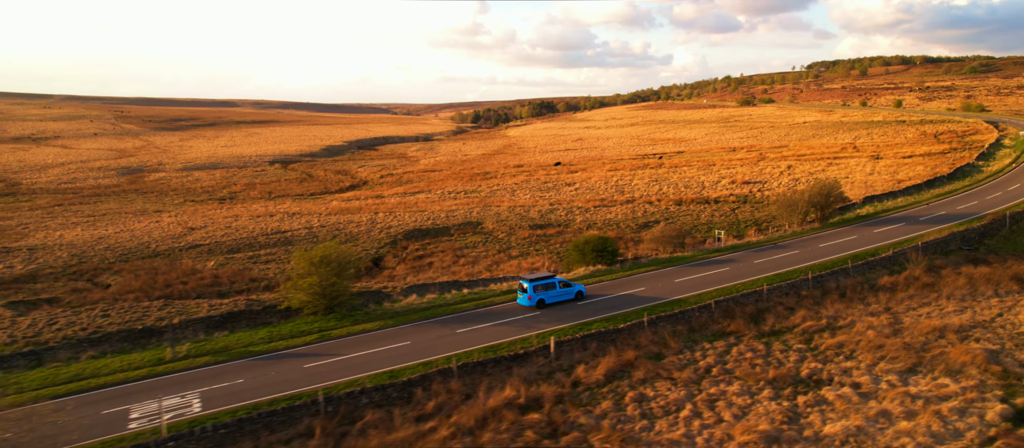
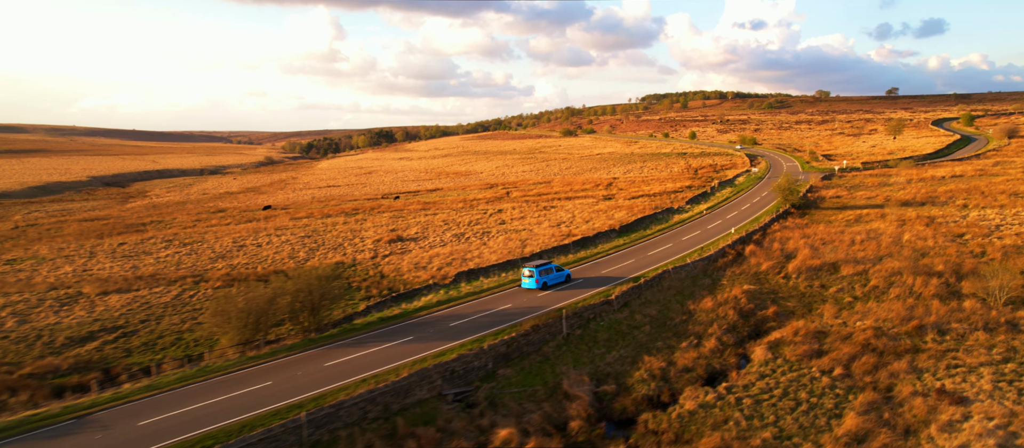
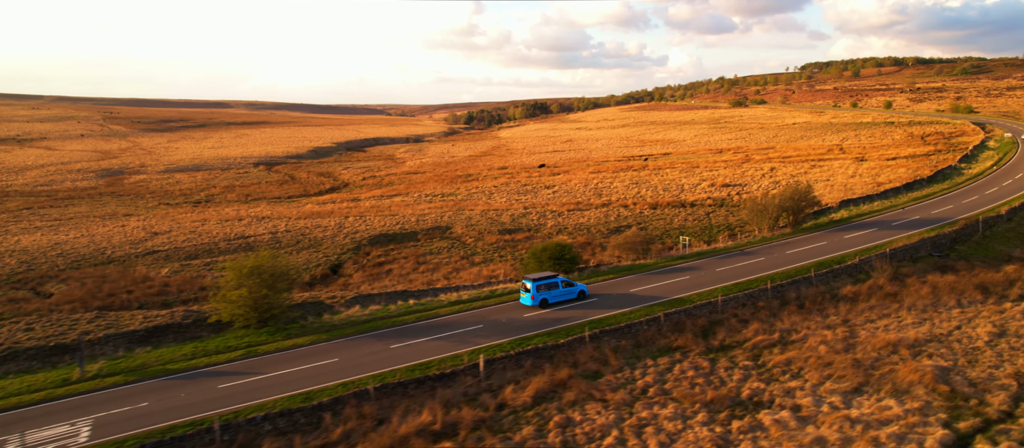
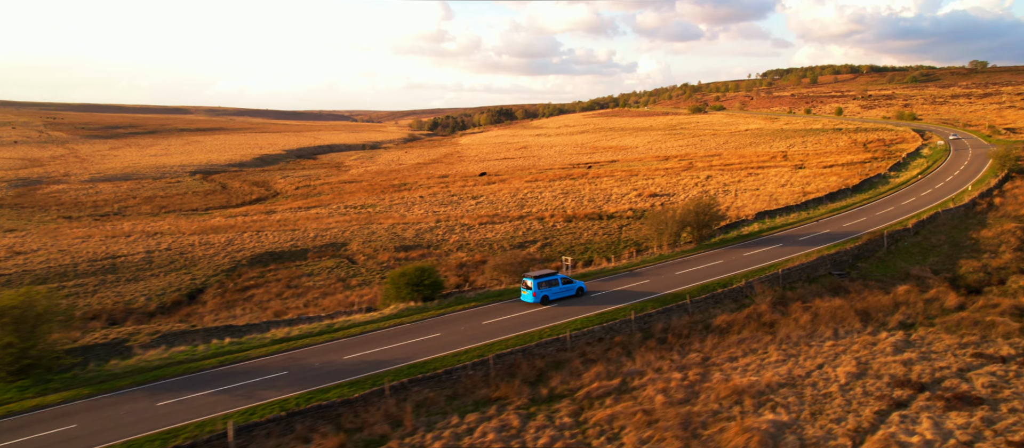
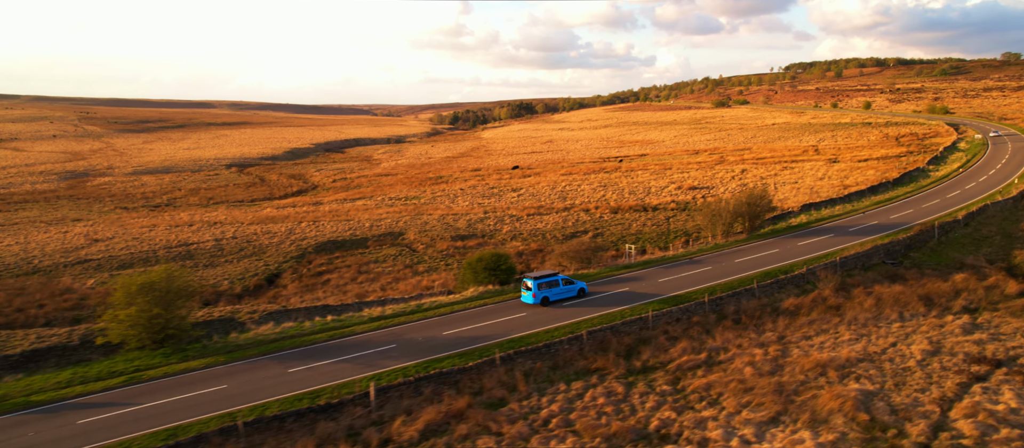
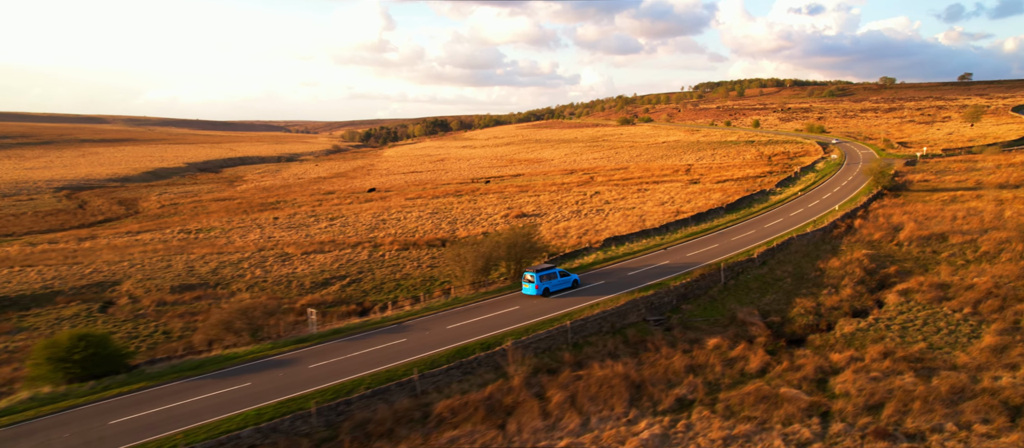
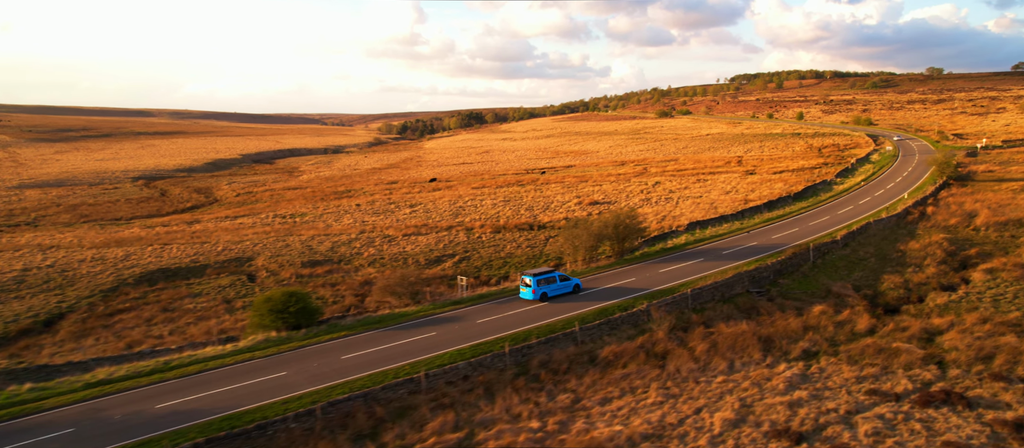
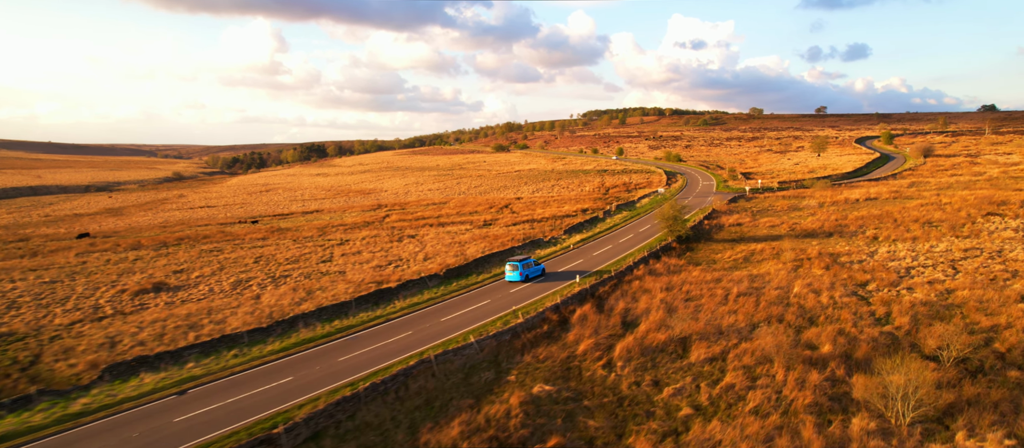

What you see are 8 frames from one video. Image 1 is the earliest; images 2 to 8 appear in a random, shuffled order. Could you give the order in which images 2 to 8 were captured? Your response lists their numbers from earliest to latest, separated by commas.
3, 5, 4, 7, 6, 2, 8
